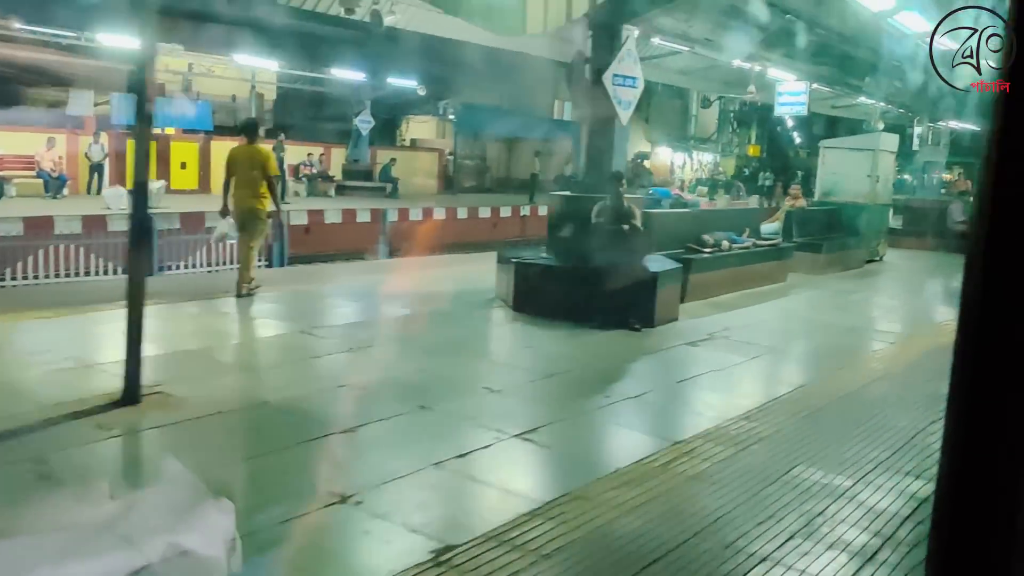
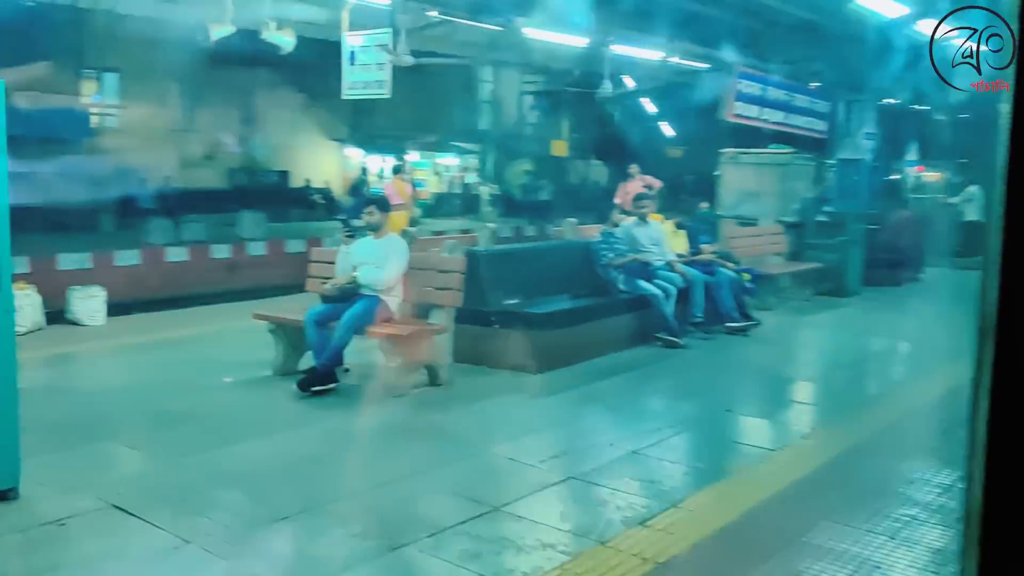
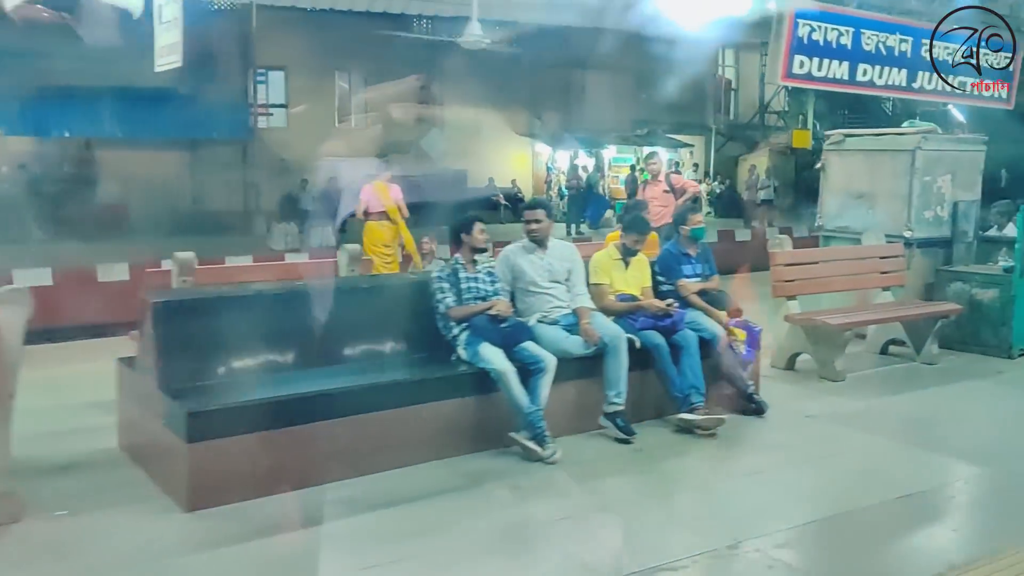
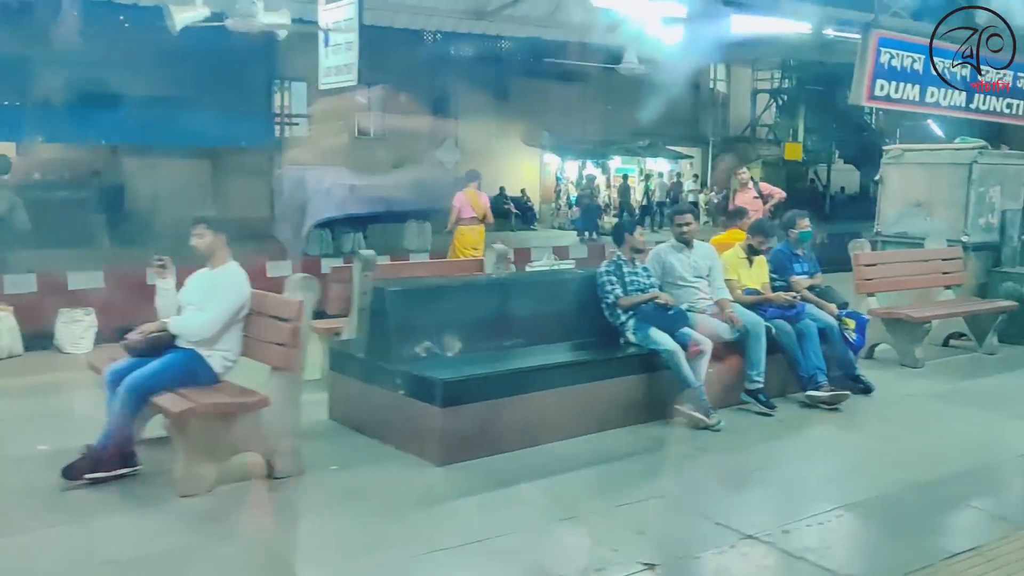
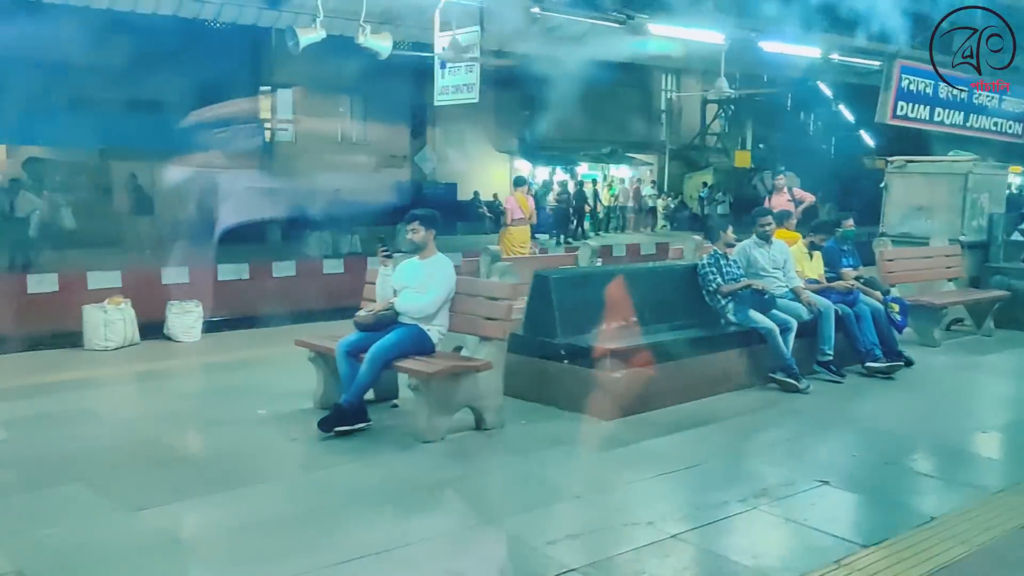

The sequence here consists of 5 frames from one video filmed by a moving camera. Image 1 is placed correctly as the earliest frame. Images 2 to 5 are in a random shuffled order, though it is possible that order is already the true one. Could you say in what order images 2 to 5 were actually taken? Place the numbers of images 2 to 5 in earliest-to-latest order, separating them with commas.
2, 5, 4, 3
